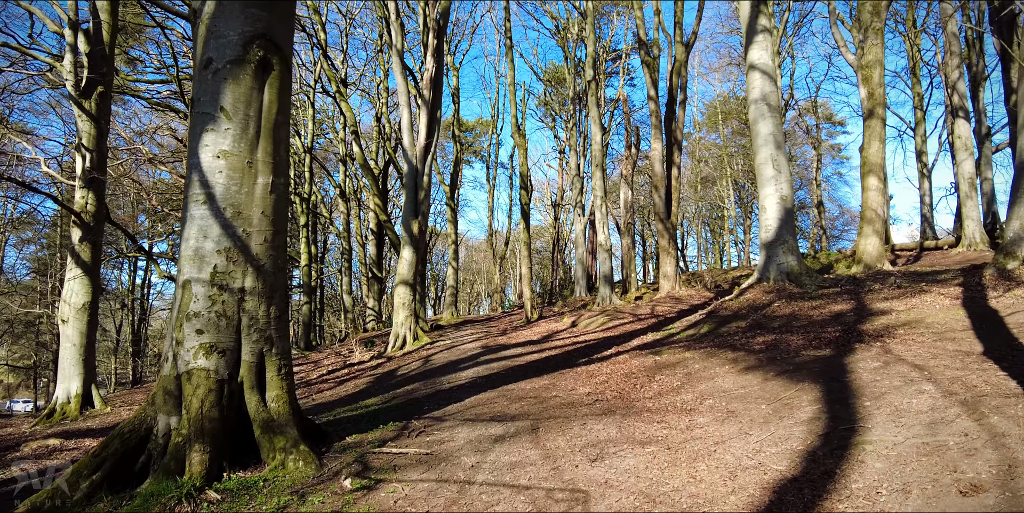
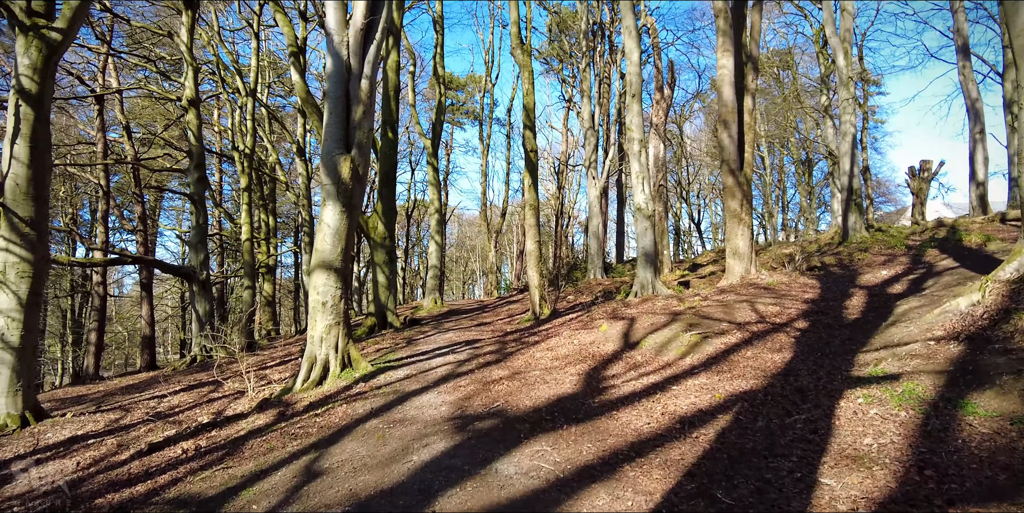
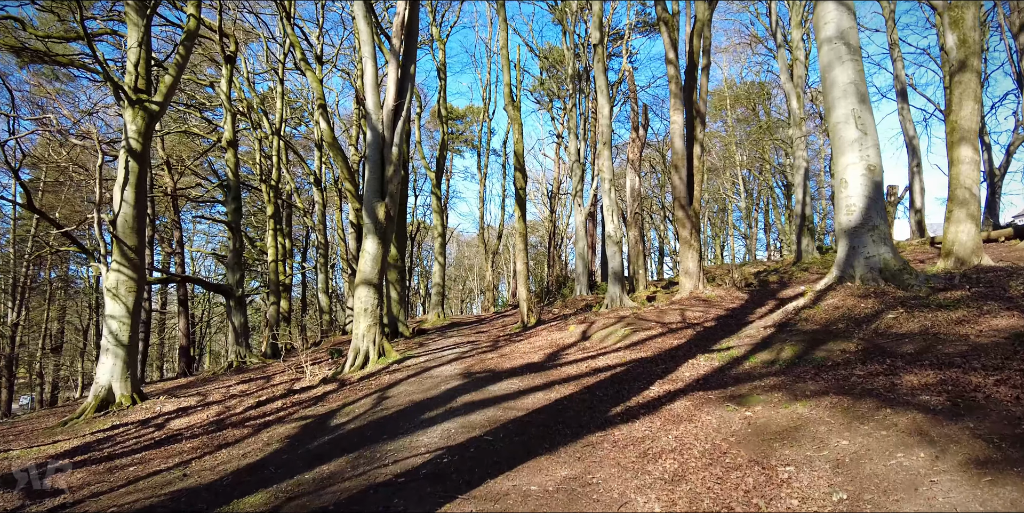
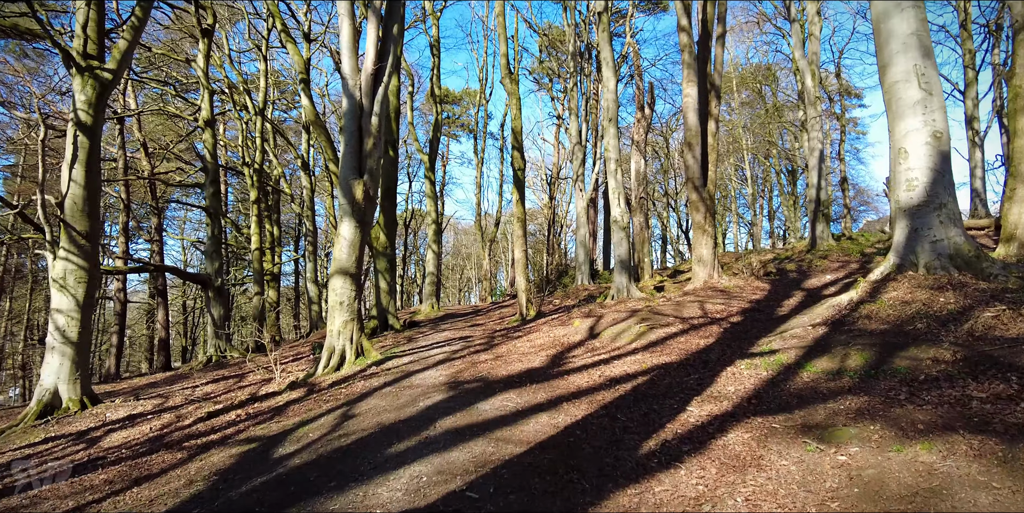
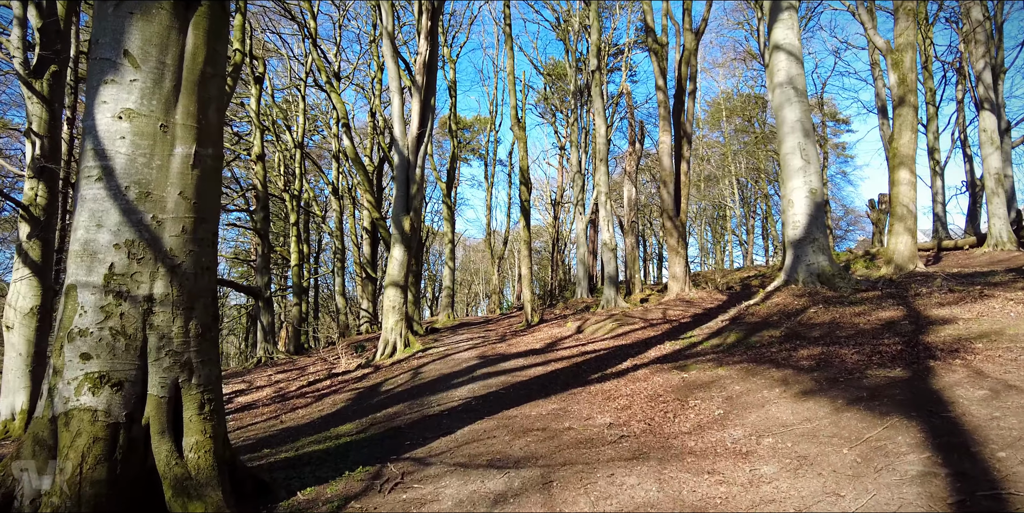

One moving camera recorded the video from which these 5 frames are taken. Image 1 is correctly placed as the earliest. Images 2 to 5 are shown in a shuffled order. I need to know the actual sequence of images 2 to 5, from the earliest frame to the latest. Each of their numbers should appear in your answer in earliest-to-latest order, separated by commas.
5, 3, 4, 2
